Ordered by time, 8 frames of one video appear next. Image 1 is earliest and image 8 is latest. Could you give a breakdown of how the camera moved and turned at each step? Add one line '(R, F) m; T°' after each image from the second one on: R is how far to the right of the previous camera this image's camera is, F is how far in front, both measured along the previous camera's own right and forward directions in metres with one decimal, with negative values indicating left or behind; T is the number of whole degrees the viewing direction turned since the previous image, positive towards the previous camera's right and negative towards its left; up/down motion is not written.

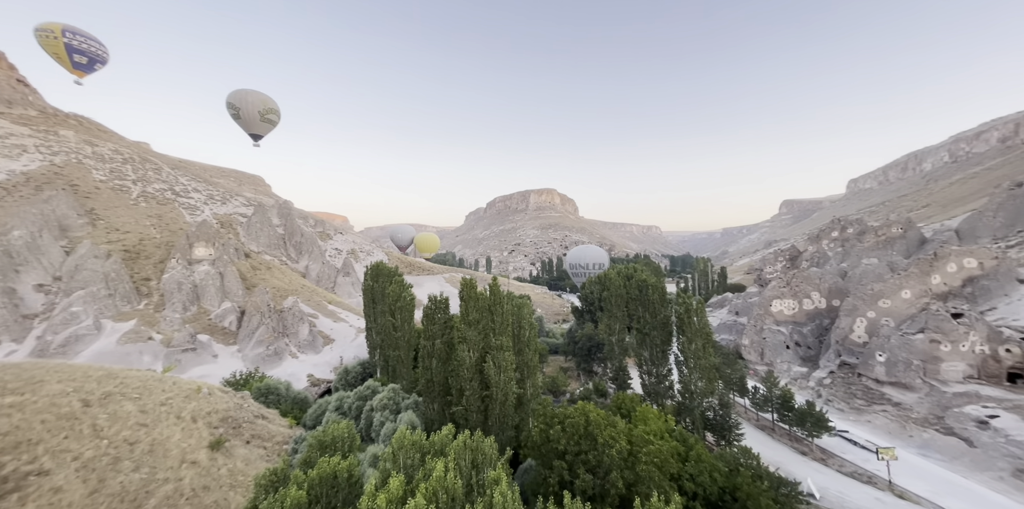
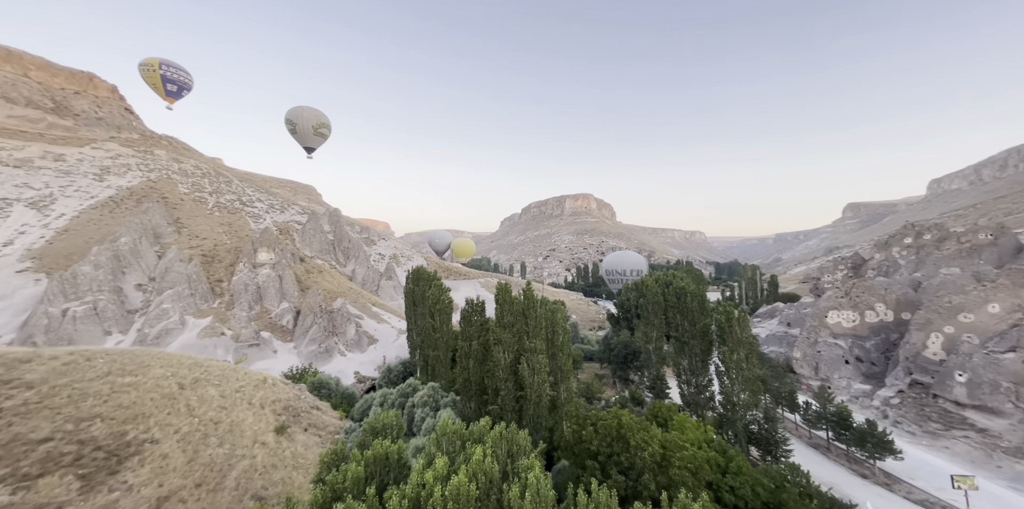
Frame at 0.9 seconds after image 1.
(+0.1, -0.9) m; -6°
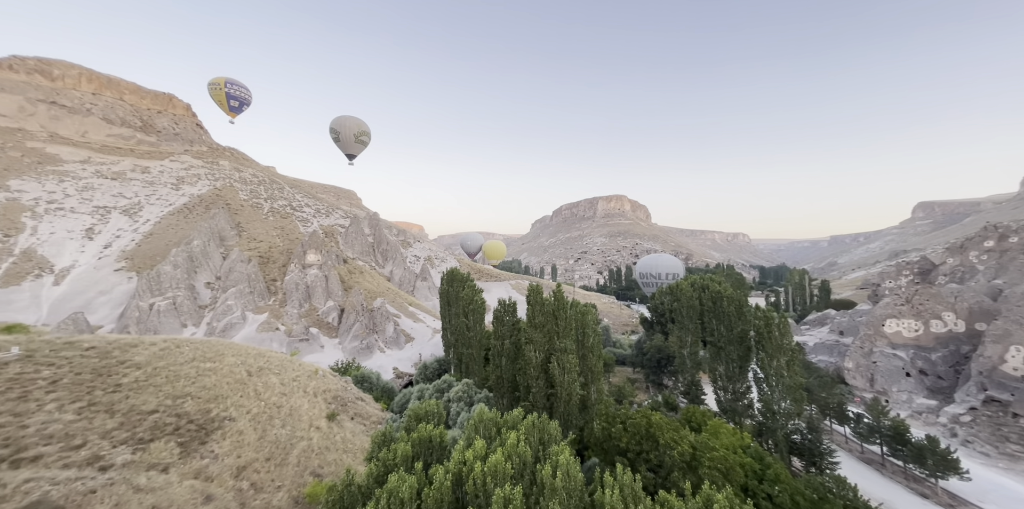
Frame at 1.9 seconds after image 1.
(0.0, -0.9) m; -5°
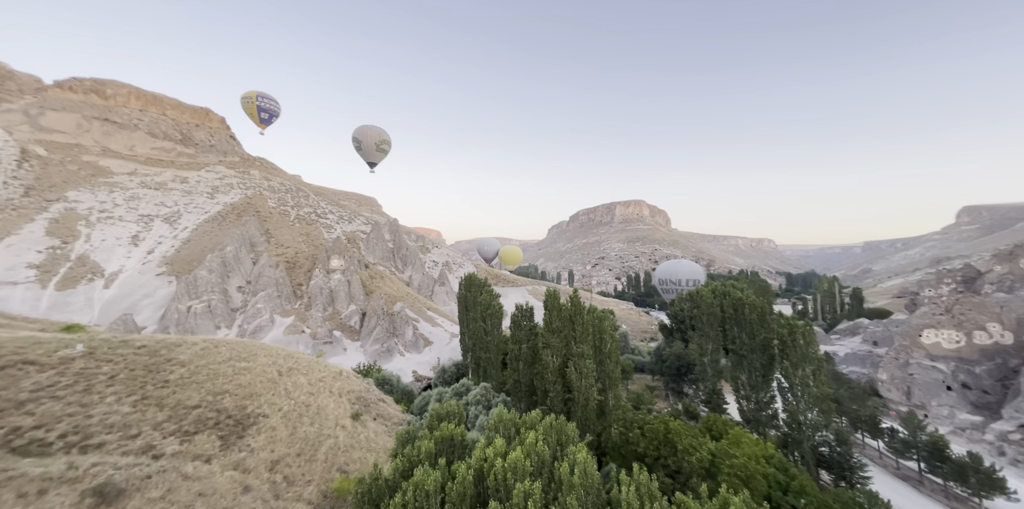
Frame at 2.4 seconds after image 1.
(-0.1, -0.4) m; -3°
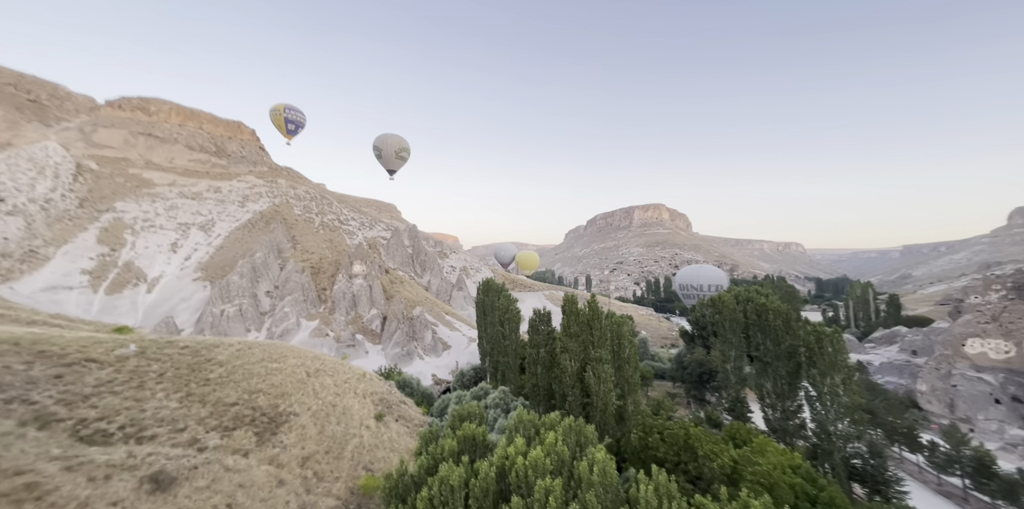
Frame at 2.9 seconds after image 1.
(-0.1, -0.4) m; -3°
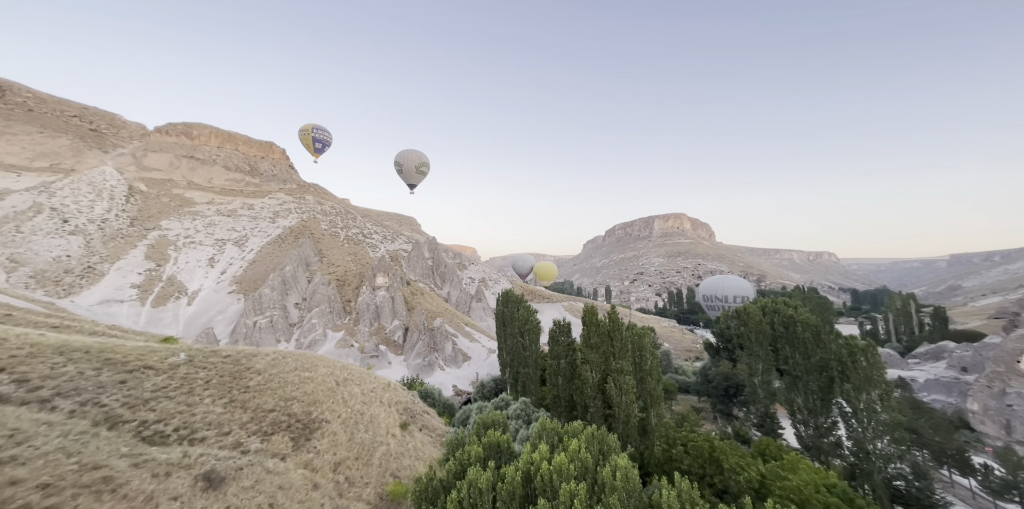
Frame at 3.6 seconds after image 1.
(-0.1, -0.5) m; -3°
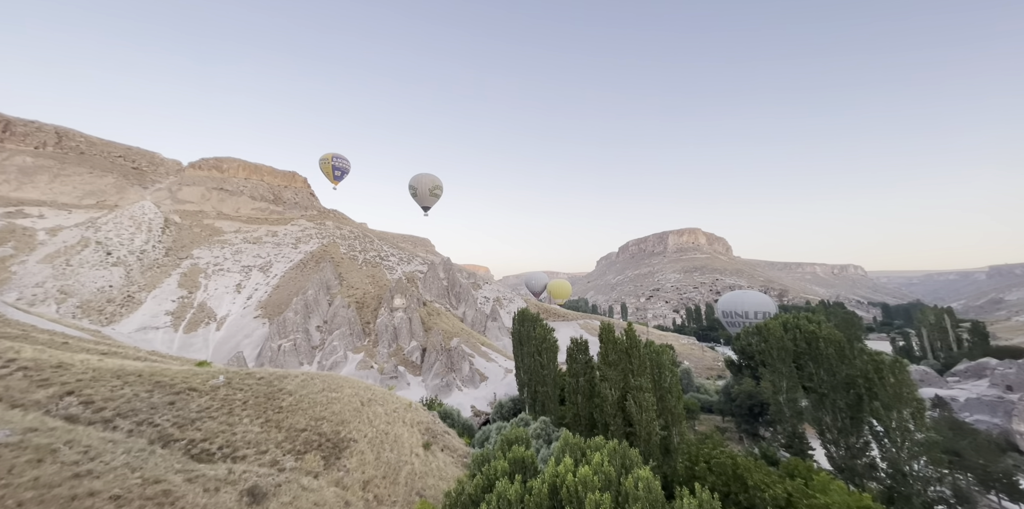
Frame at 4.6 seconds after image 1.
(-0.2, -0.6) m; -2°
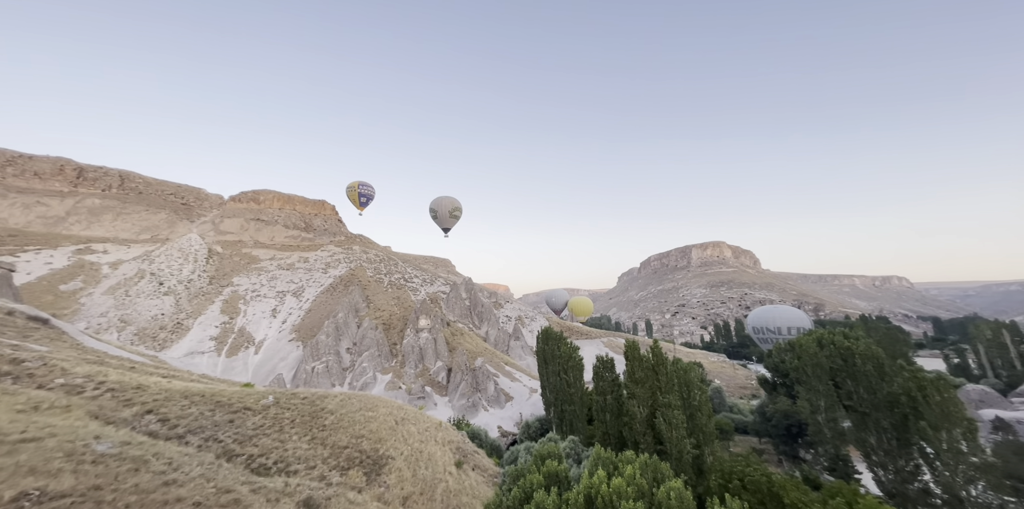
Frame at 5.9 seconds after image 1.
(-0.3, -0.8) m; -3°
